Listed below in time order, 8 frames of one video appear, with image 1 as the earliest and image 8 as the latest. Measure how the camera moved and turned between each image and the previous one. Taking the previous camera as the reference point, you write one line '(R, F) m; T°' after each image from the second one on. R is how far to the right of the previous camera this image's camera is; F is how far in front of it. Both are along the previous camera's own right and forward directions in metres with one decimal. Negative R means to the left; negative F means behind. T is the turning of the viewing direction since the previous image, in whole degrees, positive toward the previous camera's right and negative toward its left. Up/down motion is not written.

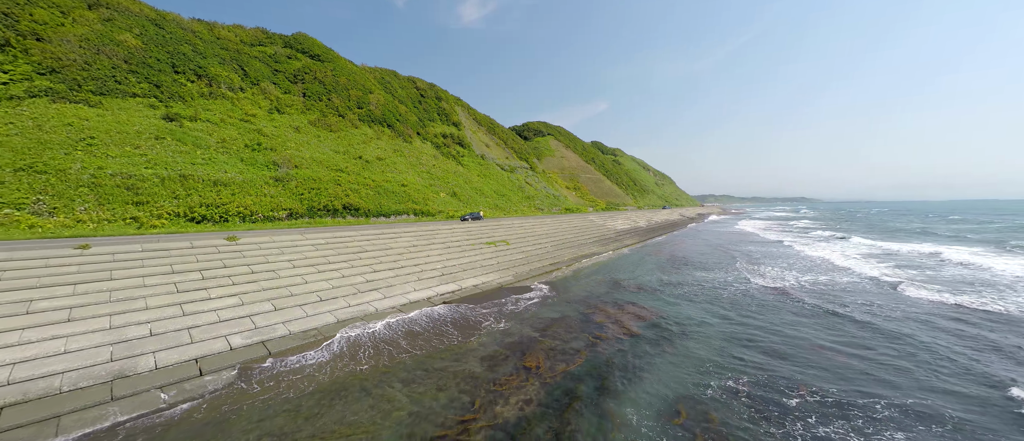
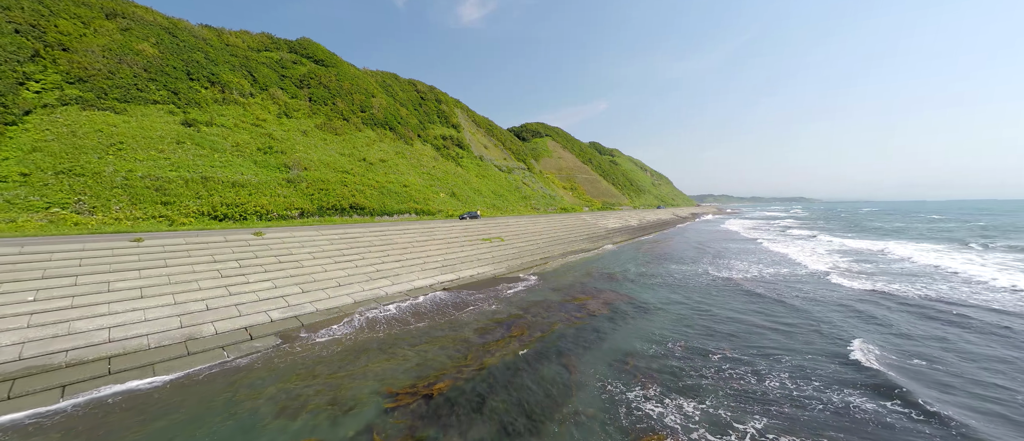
(+0.3, -1.4) m; 0°
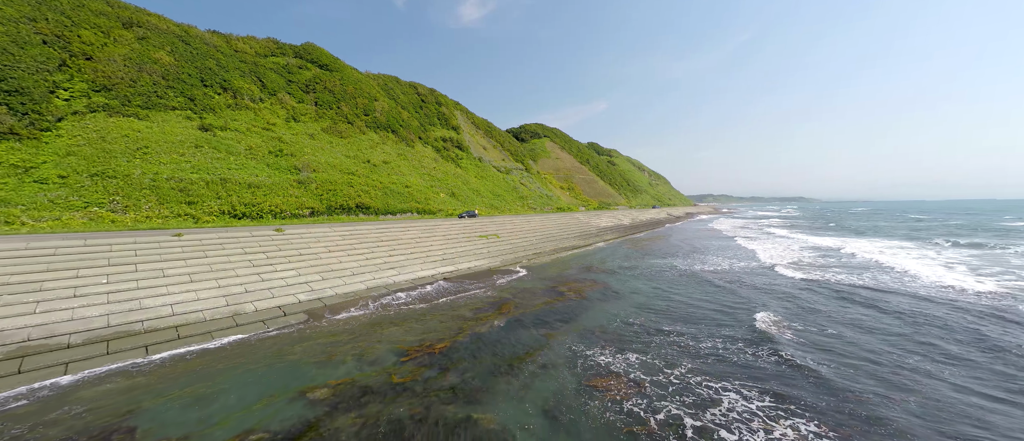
(+0.3, -1.4) m; 0°
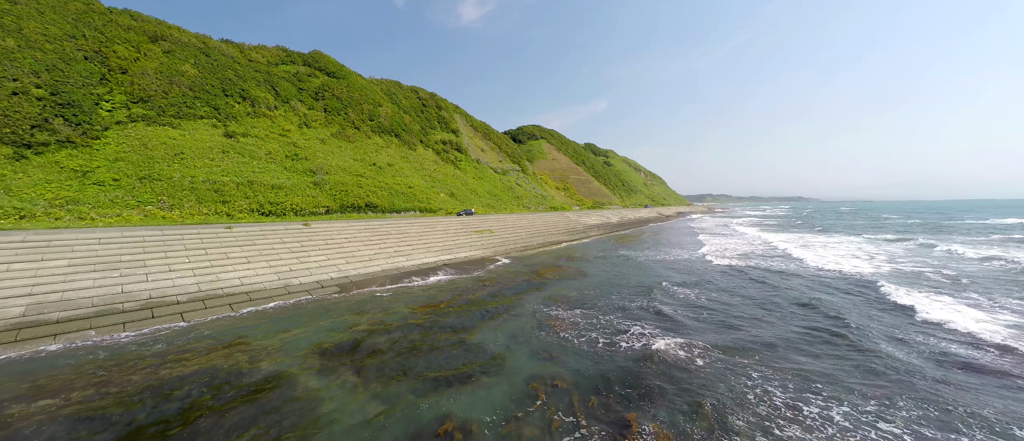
(+0.5, -2.6) m; 0°
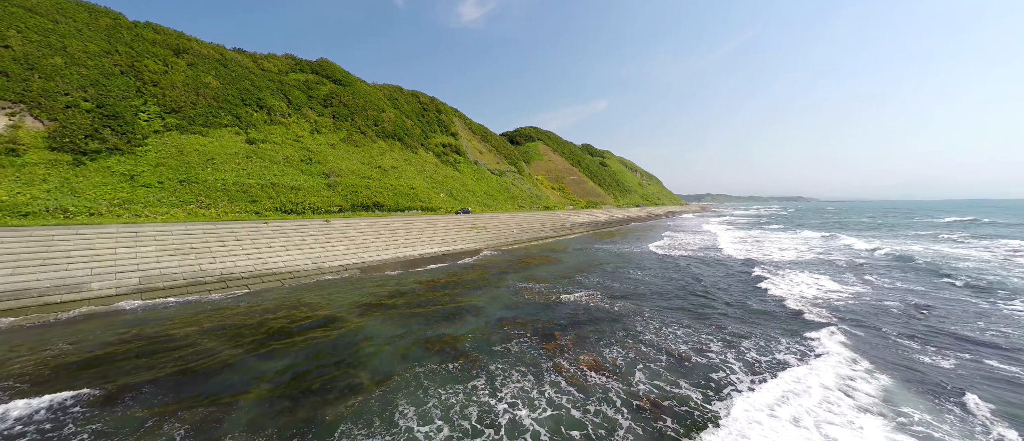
(+0.6, -2.9) m; 0°
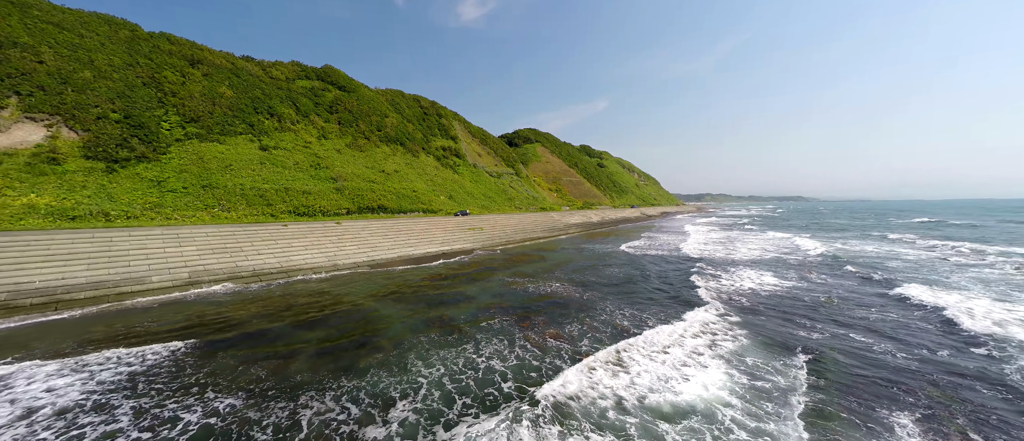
(+0.5, -2.0) m; 0°
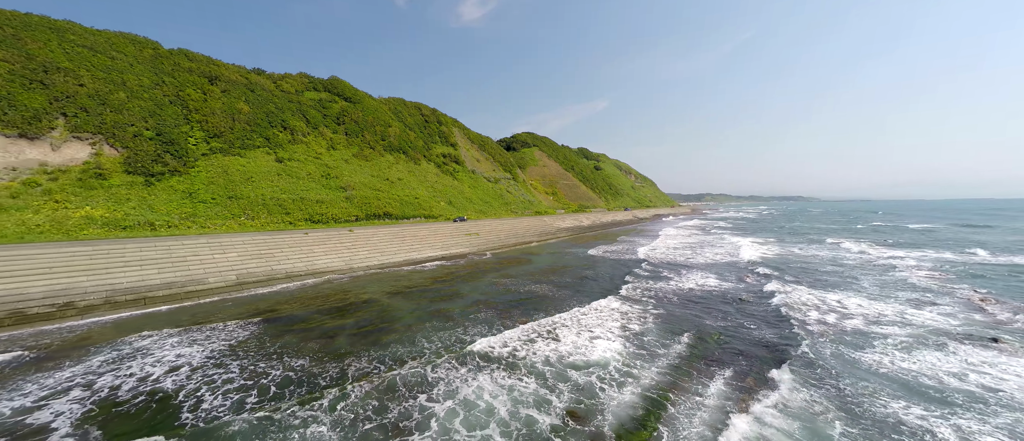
(+0.7, -2.9) m; 0°
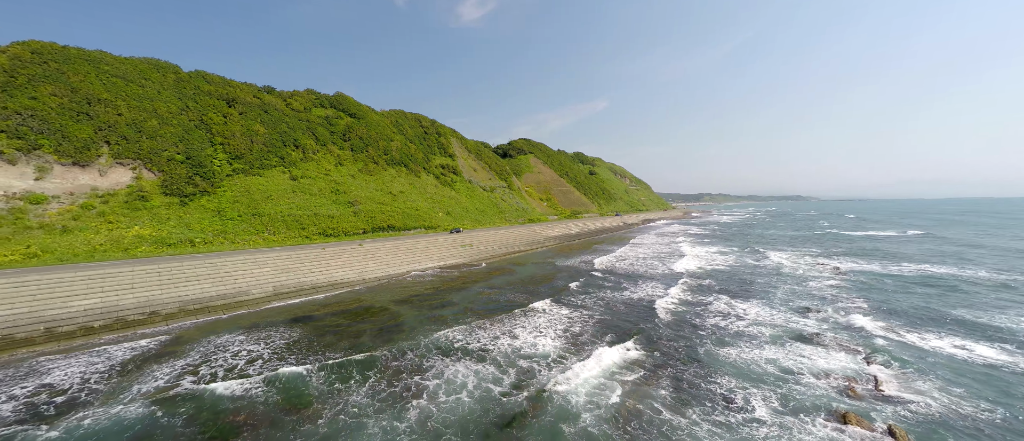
(+1.0, -3.7) m; 0°
